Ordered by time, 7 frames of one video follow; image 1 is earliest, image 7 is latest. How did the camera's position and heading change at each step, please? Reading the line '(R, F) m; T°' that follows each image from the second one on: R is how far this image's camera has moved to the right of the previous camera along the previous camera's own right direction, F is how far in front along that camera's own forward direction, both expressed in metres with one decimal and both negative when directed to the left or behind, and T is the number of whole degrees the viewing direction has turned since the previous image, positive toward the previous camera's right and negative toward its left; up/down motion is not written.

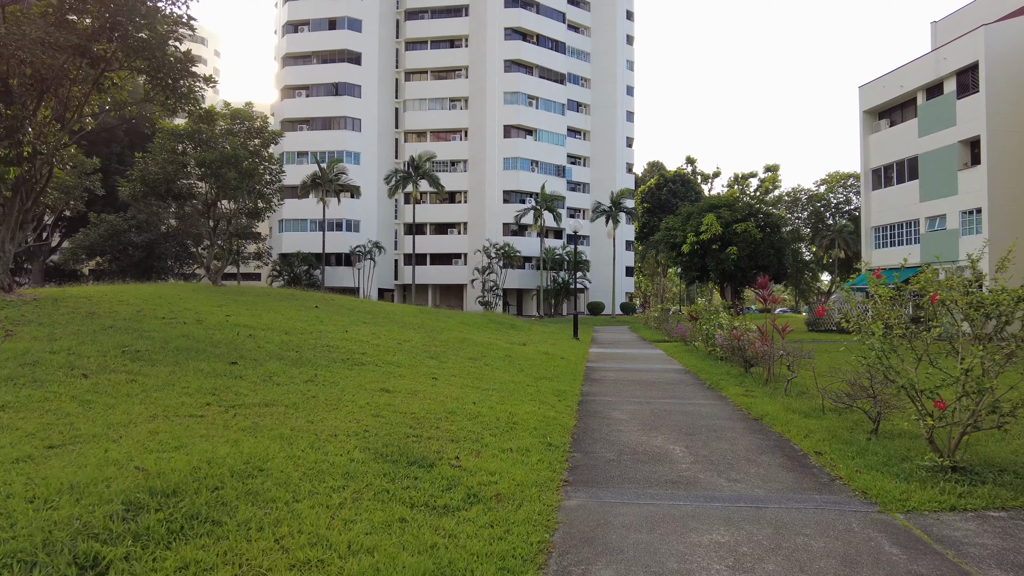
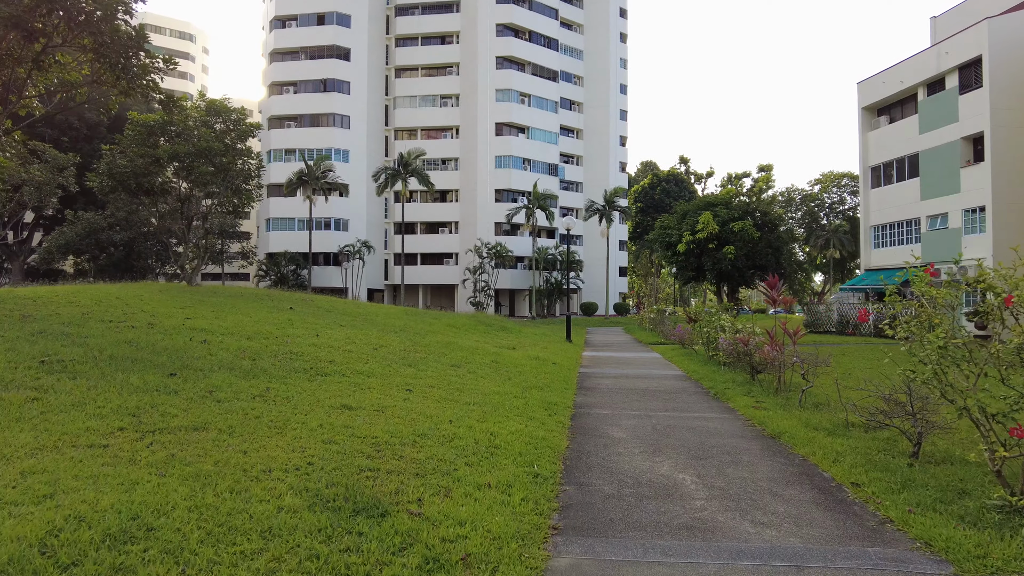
(+0.1, +1.0) m; +1°
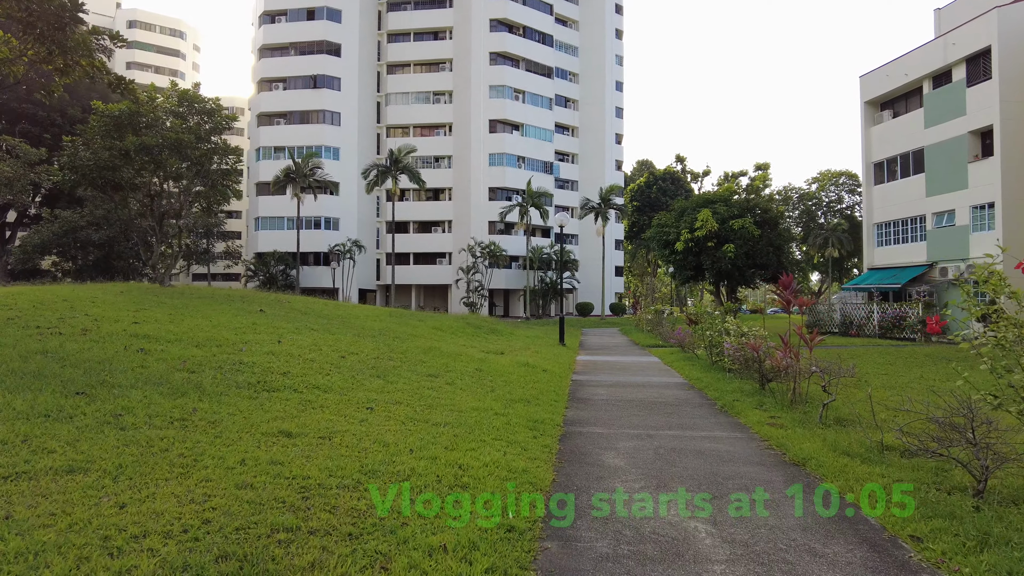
(+0.2, +1.1) m; 0°
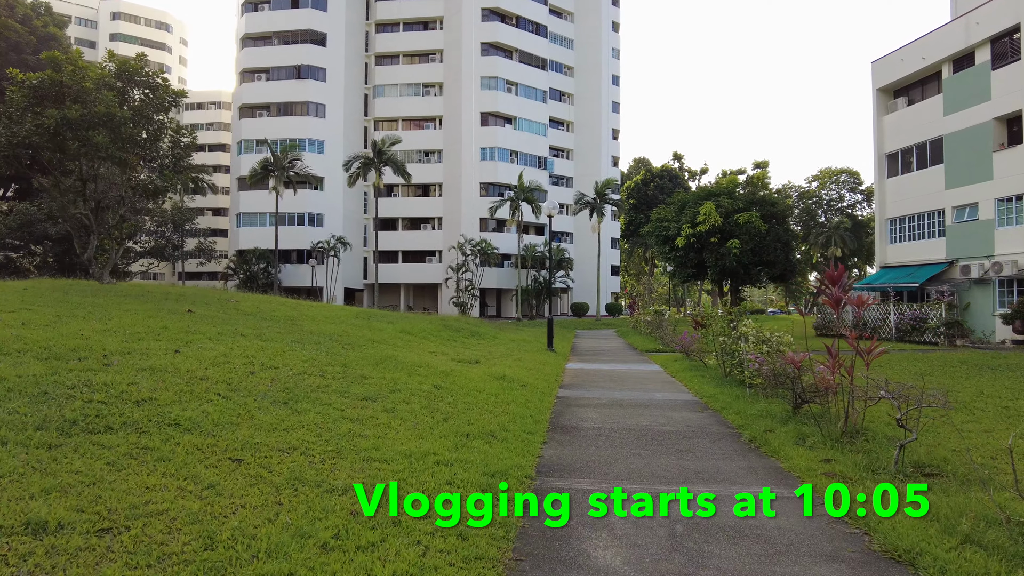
(+0.4, +2.2) m; 0°
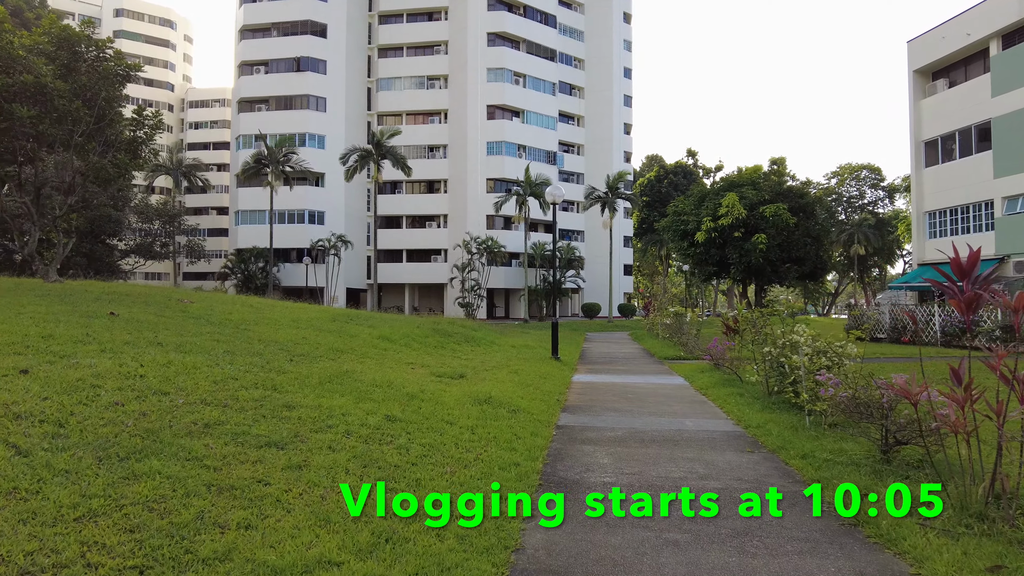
(+0.3, +2.3) m; -1°
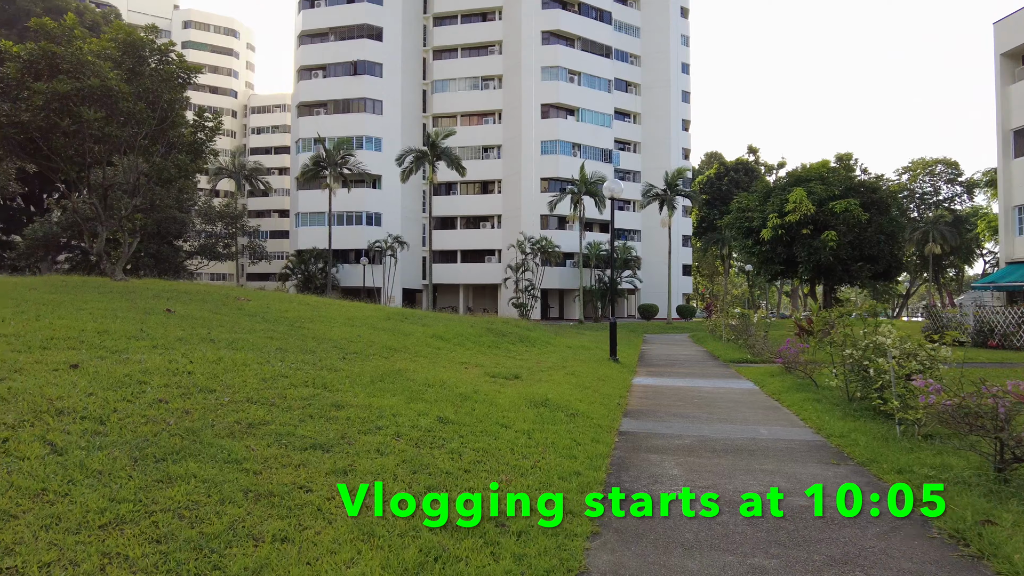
(-0.1, +0.5) m; -5°
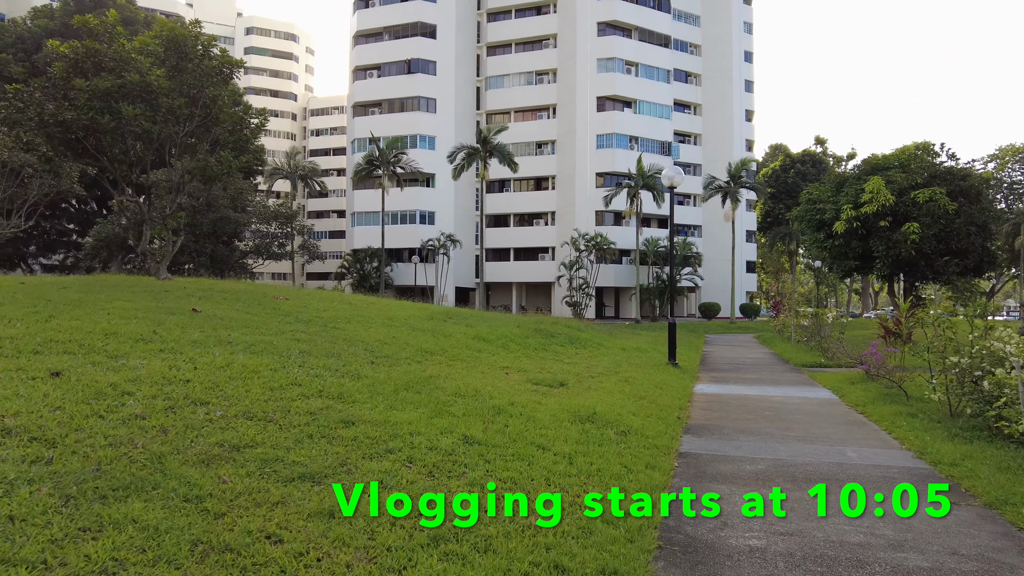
(+0.2, +0.9) m; -6°
